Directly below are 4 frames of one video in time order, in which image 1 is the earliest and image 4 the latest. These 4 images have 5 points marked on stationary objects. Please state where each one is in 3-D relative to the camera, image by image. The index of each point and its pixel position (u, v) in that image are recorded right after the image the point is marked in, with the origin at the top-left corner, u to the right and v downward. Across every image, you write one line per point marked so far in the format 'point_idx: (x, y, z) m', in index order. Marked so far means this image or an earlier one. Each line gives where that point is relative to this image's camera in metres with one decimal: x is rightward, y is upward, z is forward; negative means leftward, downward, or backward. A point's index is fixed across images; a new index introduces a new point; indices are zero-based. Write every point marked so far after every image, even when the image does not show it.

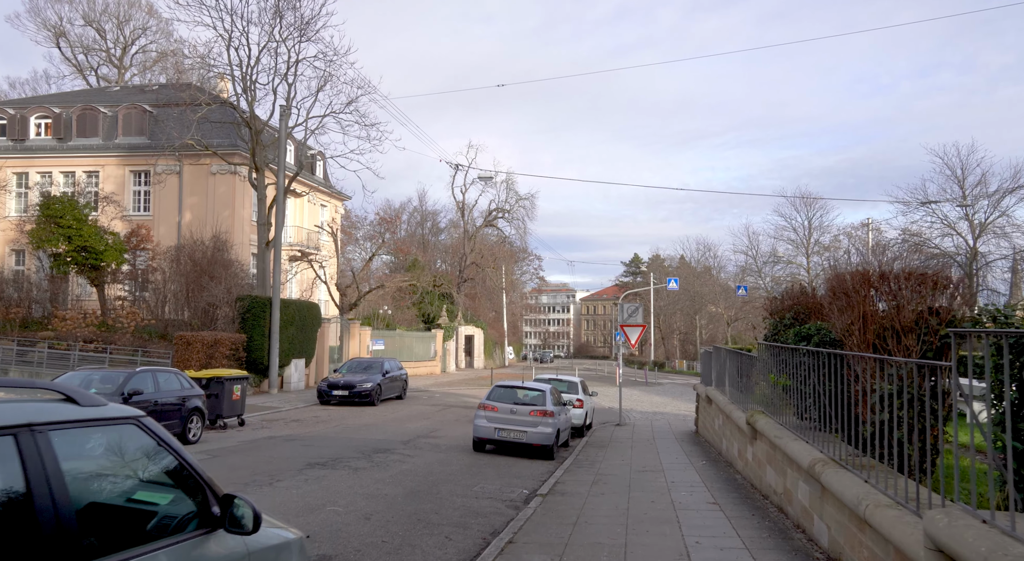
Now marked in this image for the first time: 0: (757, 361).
0: (+4.1, -1.4, +12.1) m
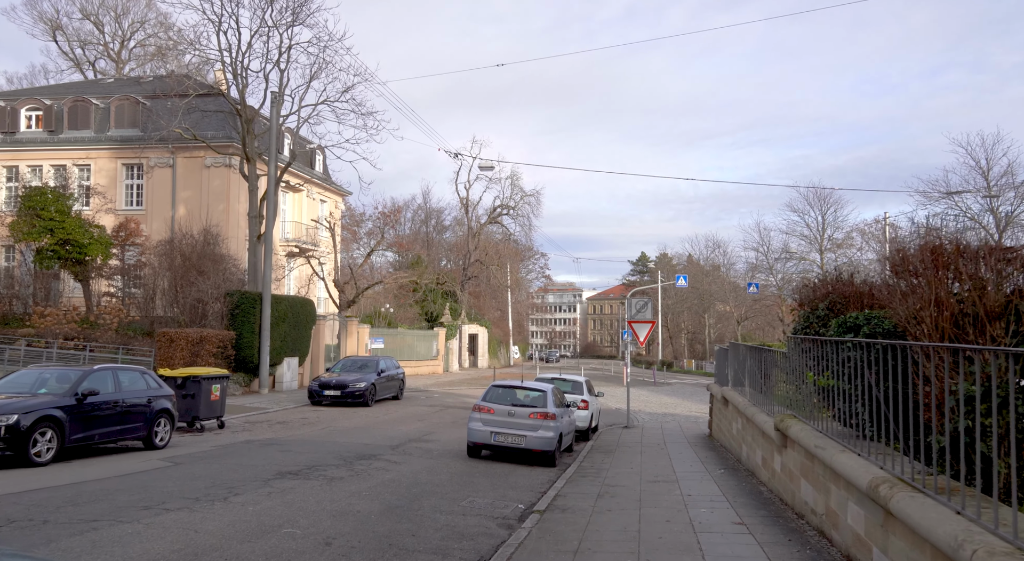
0: (+4.1, -1.2, +10.9) m
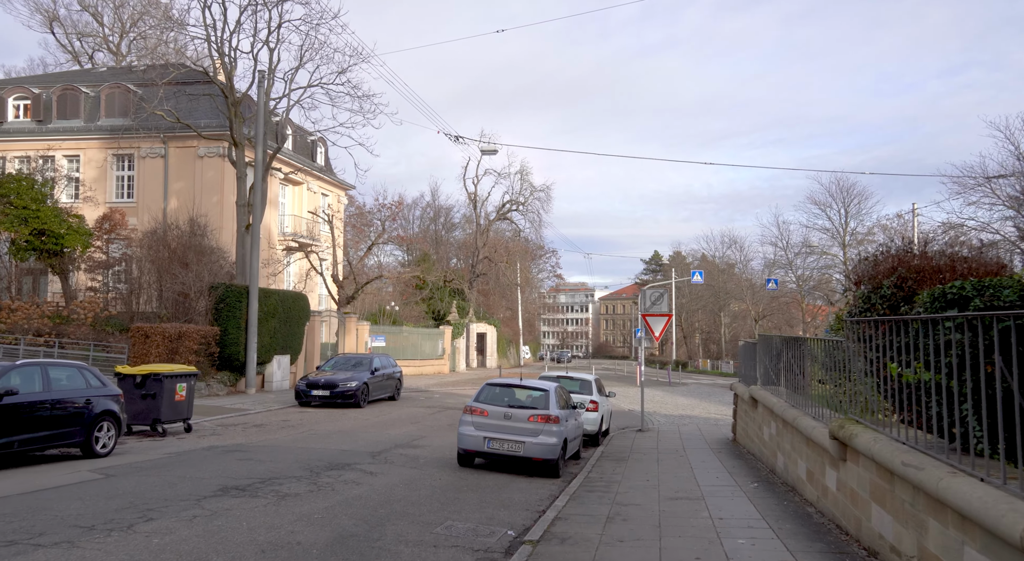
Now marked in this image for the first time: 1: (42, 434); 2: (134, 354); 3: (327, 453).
0: (+4.0, -0.9, +9.0) m
1: (-6.5, -2.1, +9.9) m
2: (-10.6, -2.1, +20.0) m
3: (-3.1, -2.9, +12.1) m
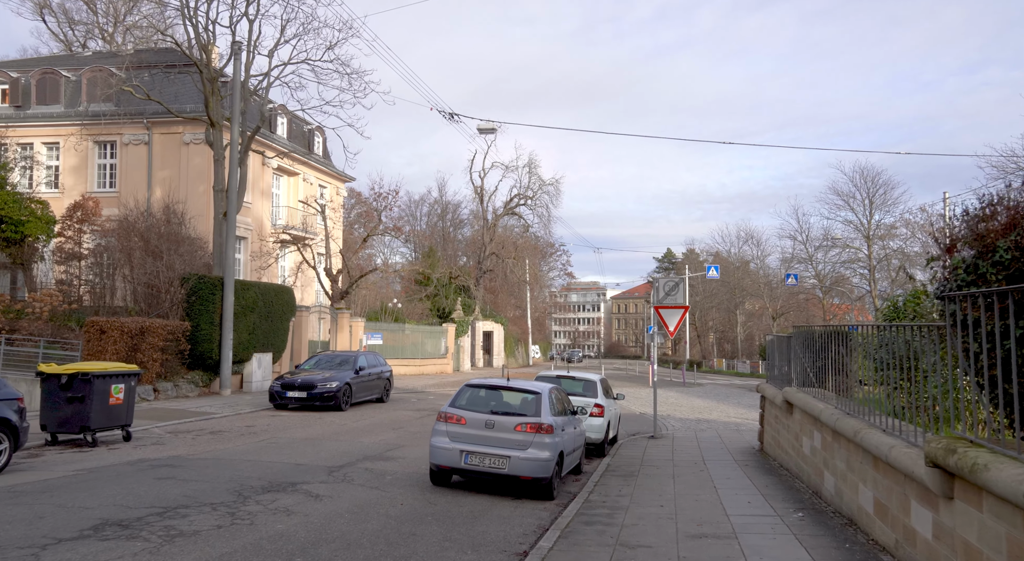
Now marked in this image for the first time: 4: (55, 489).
0: (+3.7, -0.6, +6.9) m
1: (-6.8, -1.9, +7.9) m
2: (-10.7, -1.8, +18.1) m
3: (-3.3, -2.6, +10.0) m
4: (-5.1, -2.4, +8.0) m
